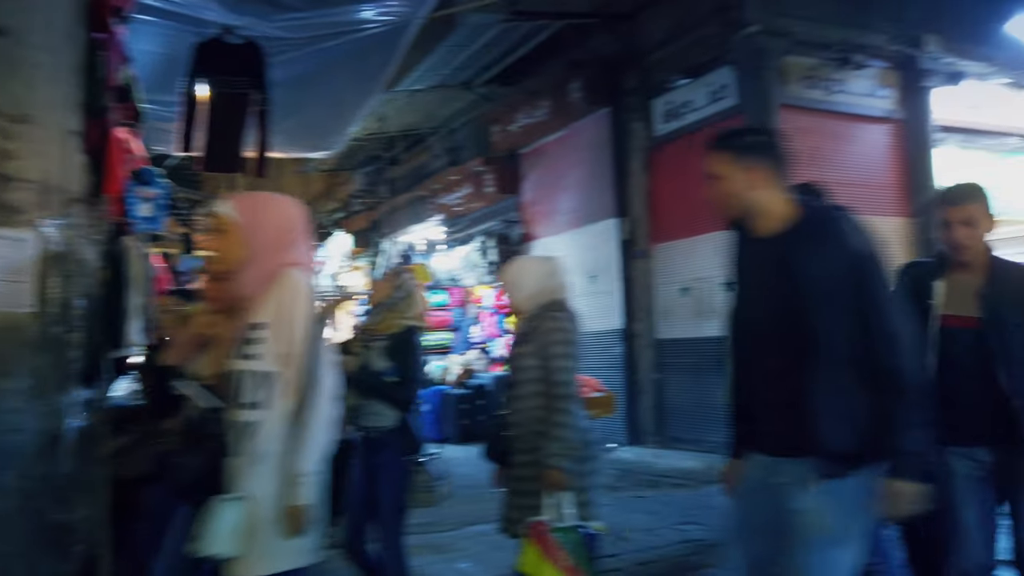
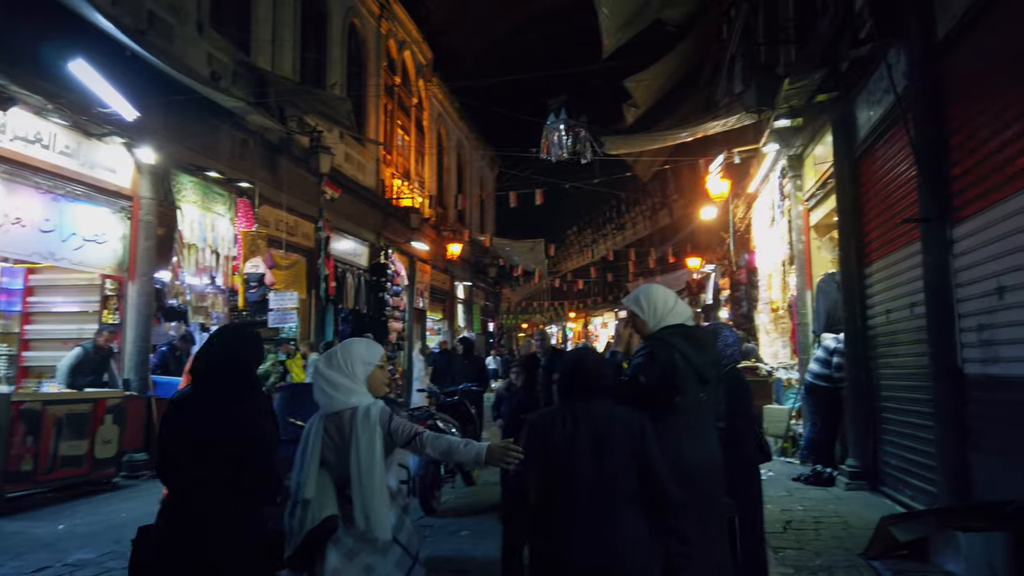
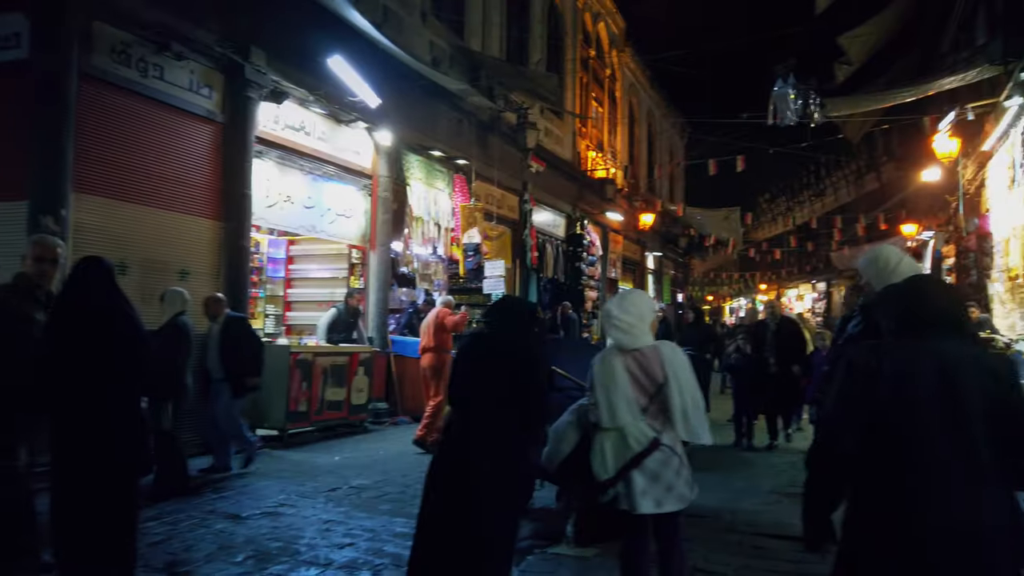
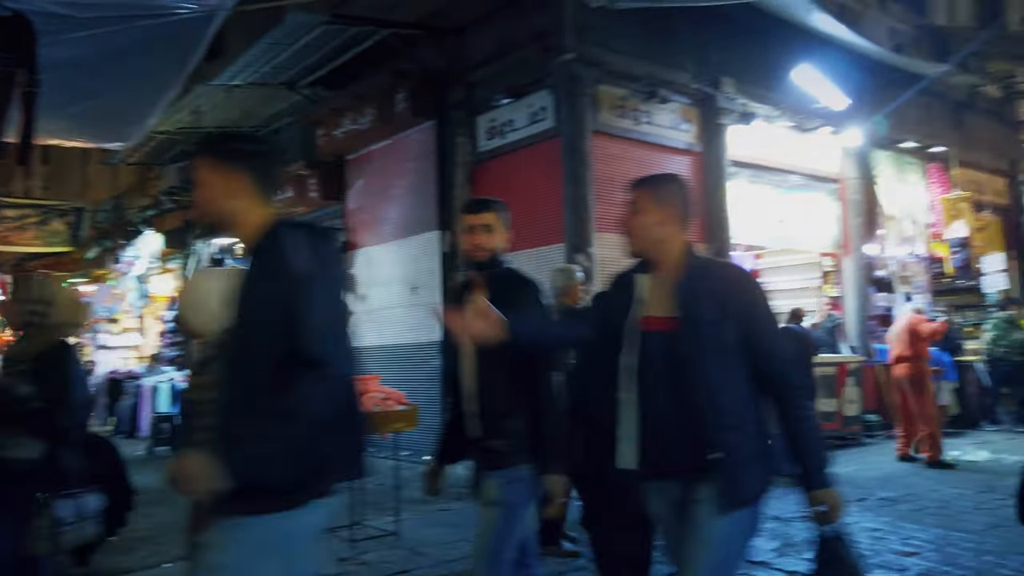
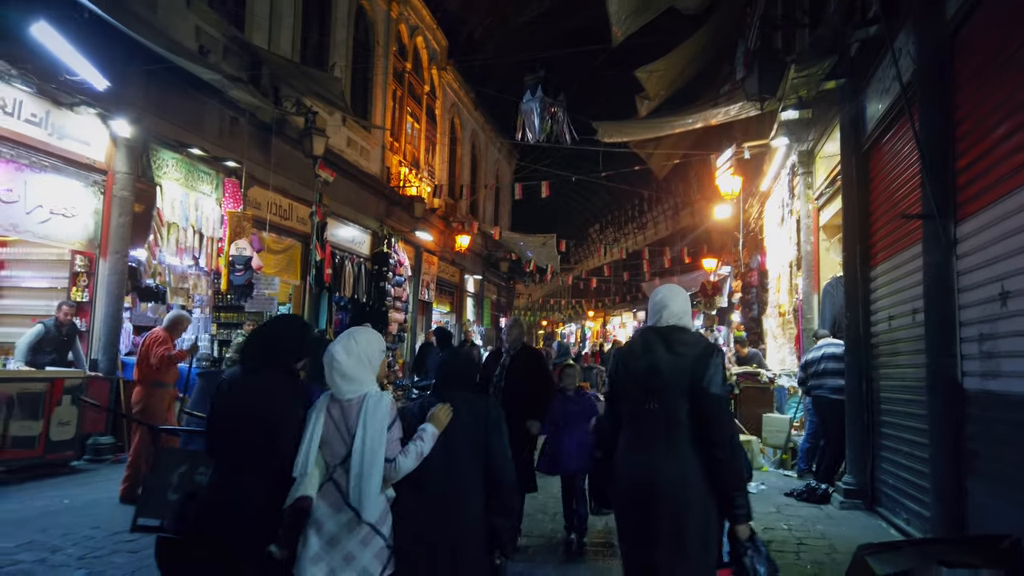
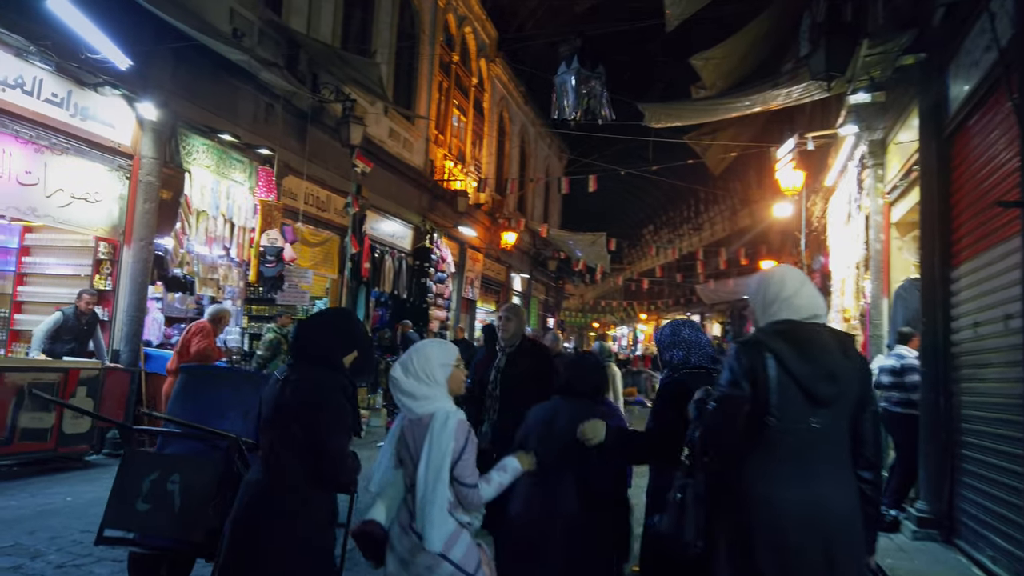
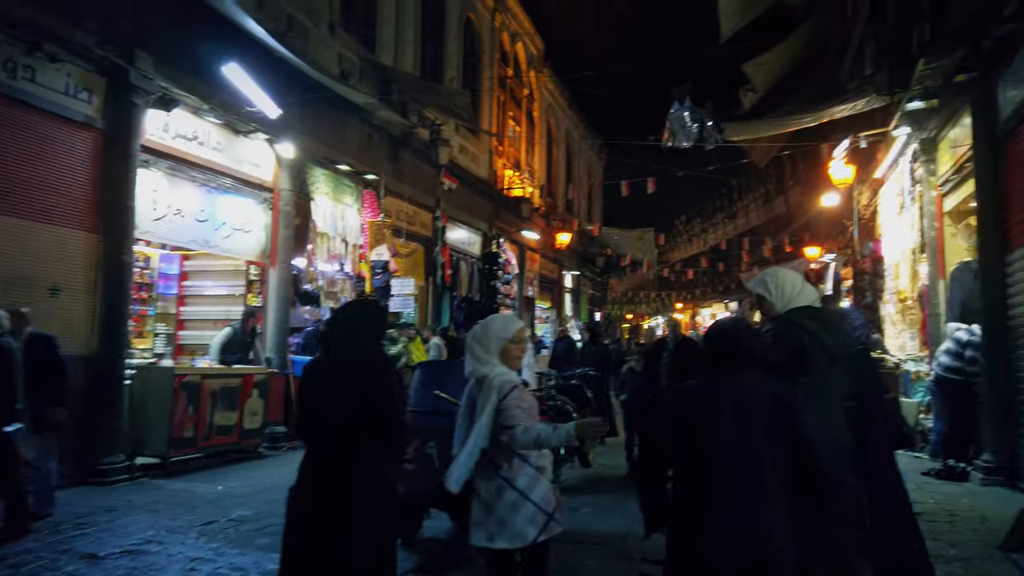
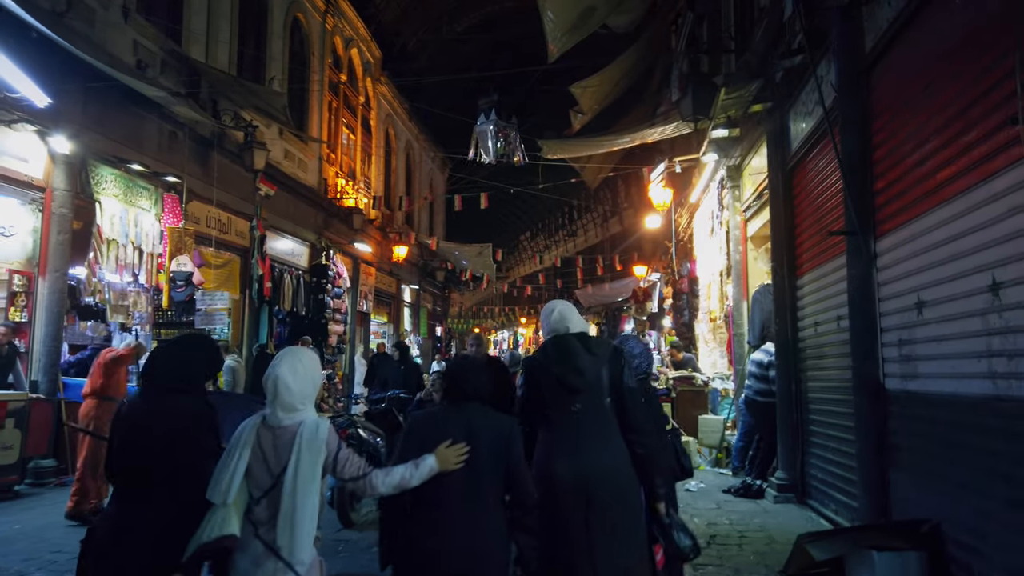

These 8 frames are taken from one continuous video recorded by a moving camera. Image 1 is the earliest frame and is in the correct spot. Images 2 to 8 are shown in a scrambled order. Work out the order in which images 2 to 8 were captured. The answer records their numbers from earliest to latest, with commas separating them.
4, 3, 7, 2, 8, 5, 6
